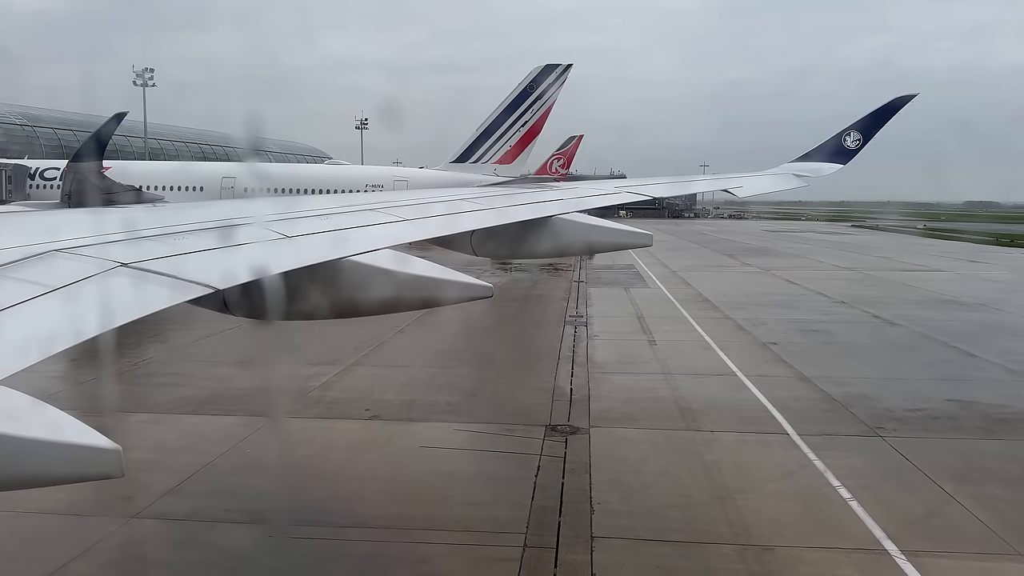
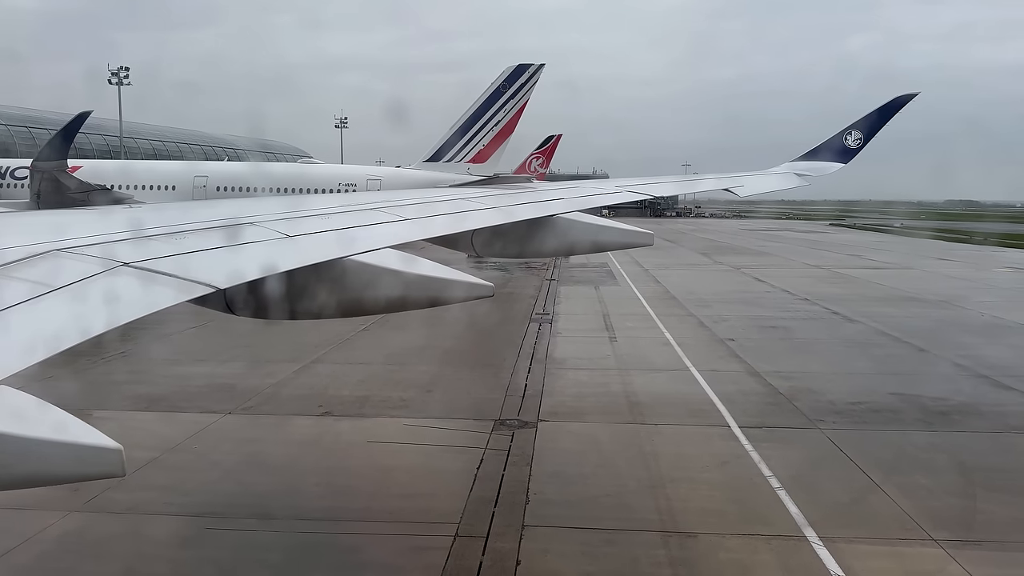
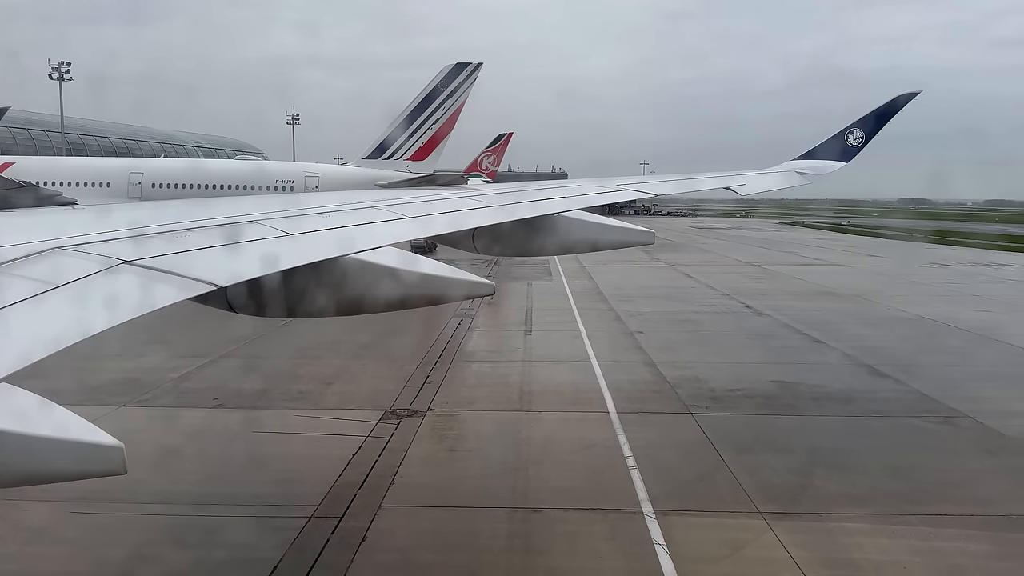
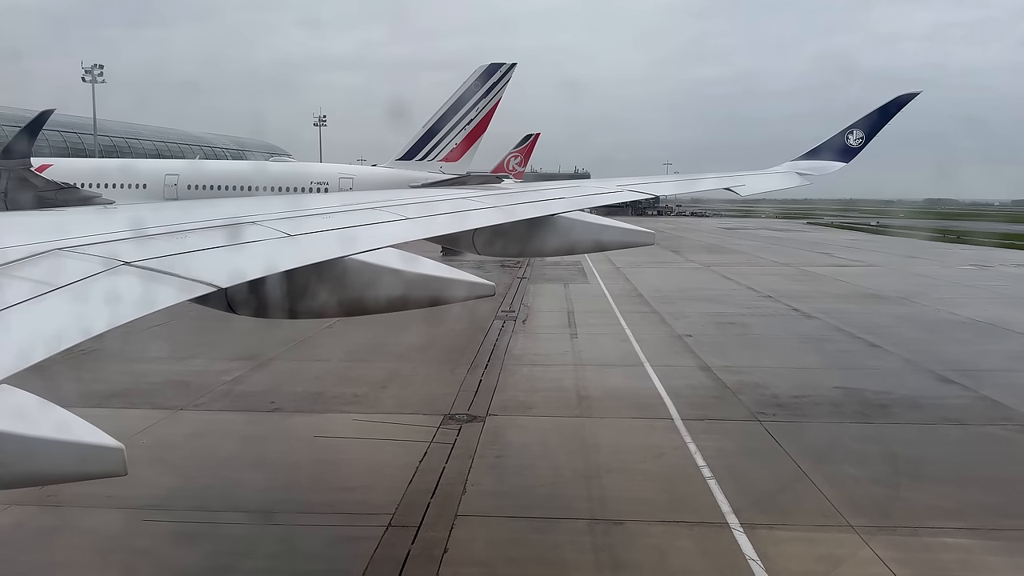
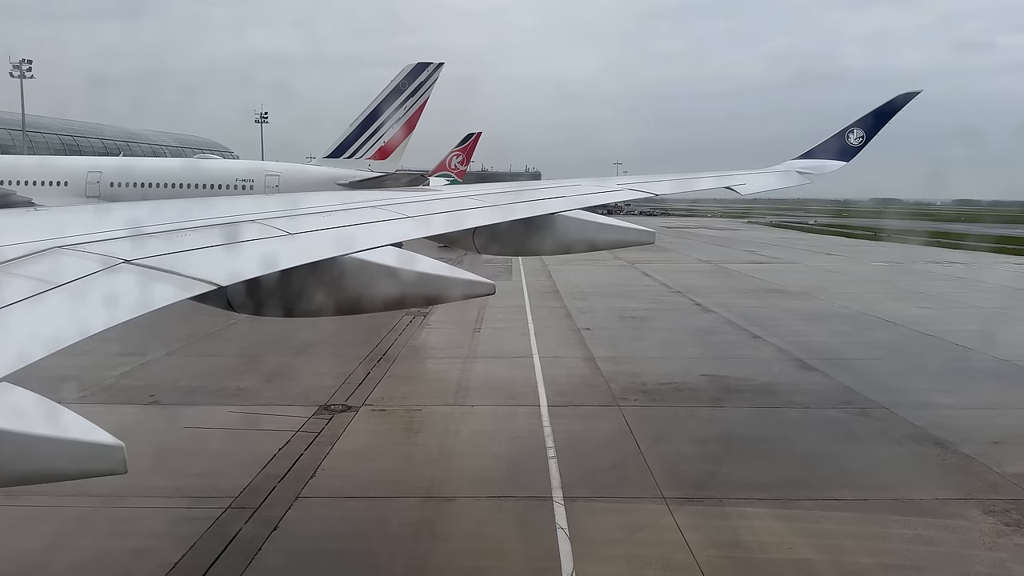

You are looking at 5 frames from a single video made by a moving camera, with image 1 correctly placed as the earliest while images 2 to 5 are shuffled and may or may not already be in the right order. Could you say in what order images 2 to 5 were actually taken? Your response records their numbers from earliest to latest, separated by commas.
2, 4, 3, 5
